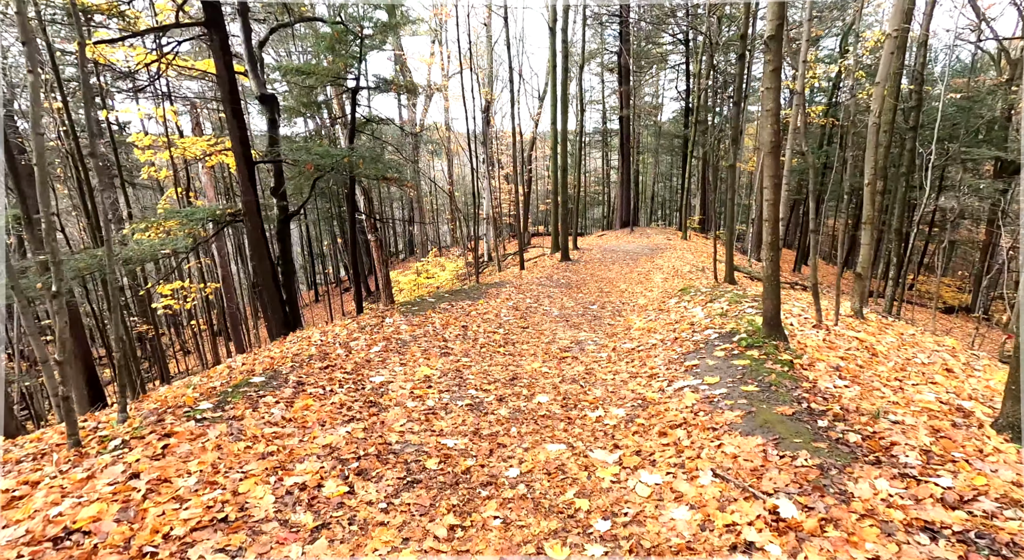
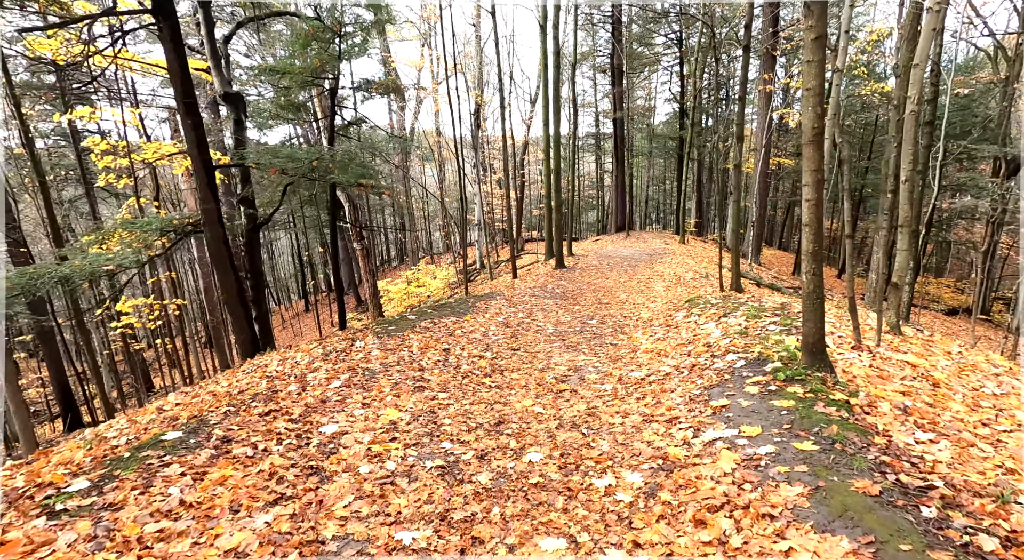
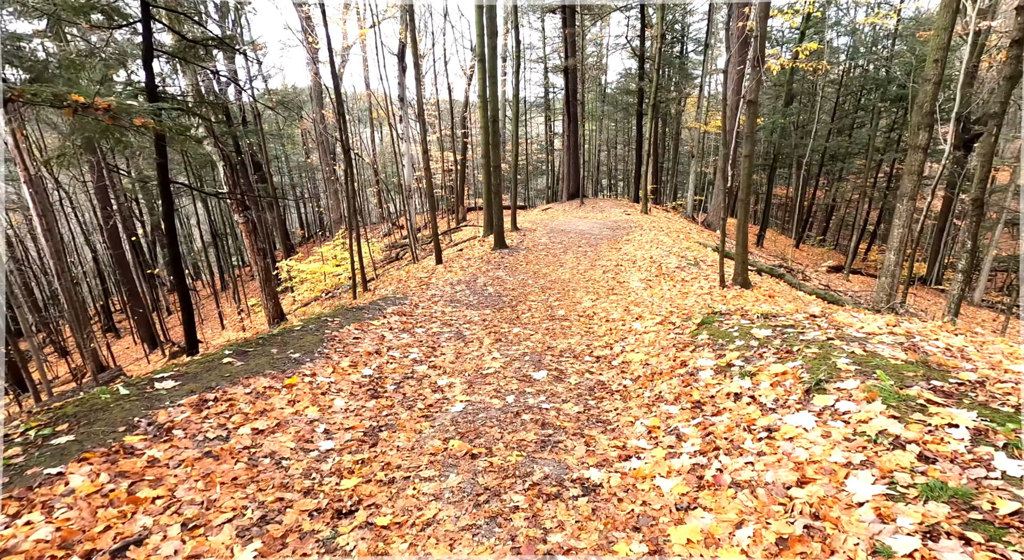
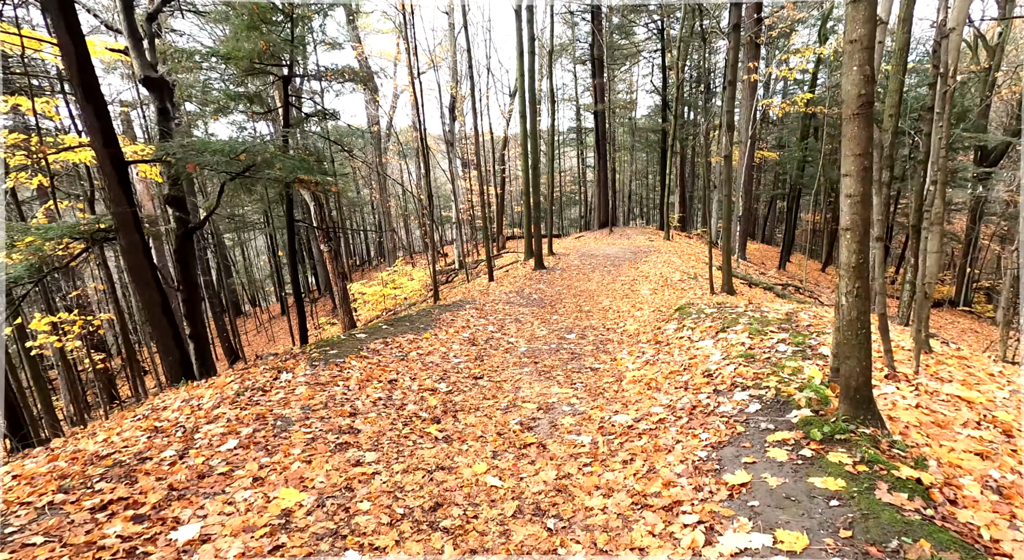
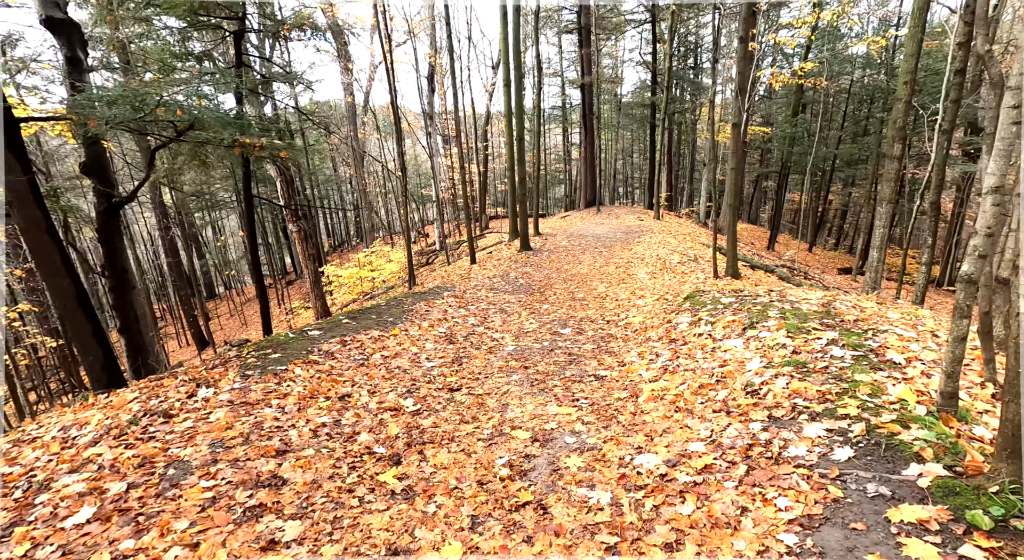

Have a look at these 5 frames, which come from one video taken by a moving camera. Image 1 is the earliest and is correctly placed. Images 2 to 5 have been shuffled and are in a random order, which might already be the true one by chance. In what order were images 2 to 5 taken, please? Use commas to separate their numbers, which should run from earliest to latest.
2, 4, 5, 3
